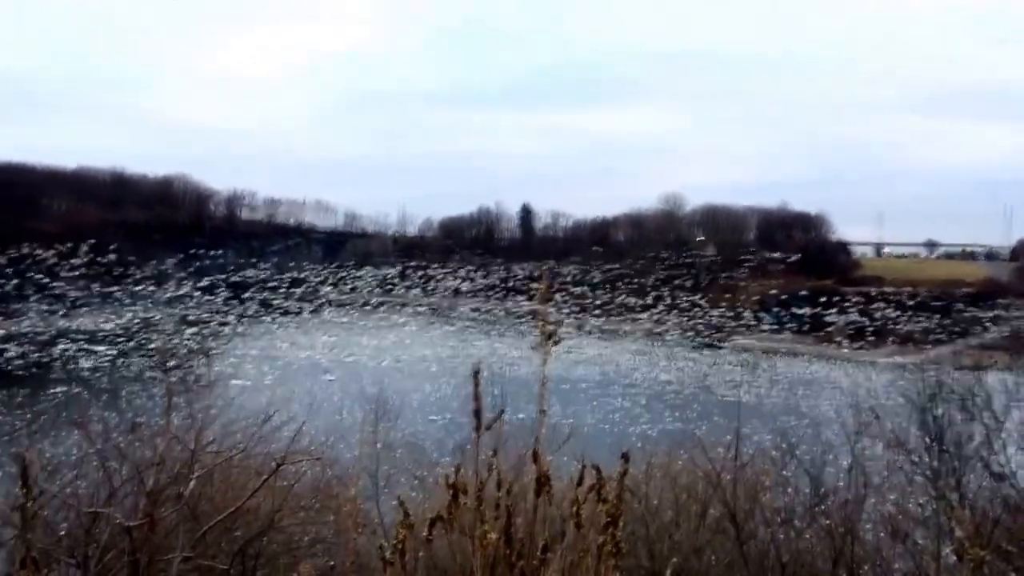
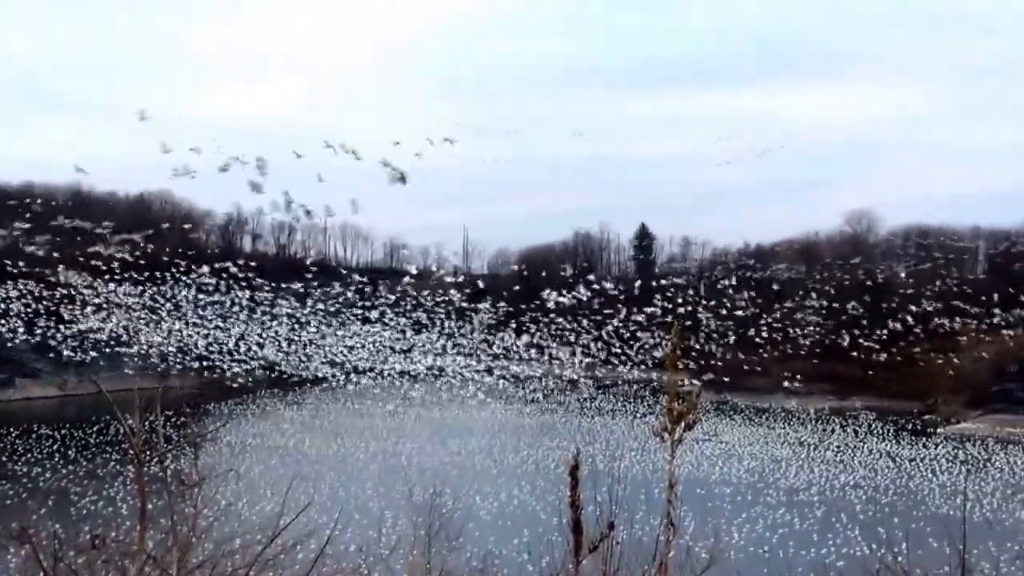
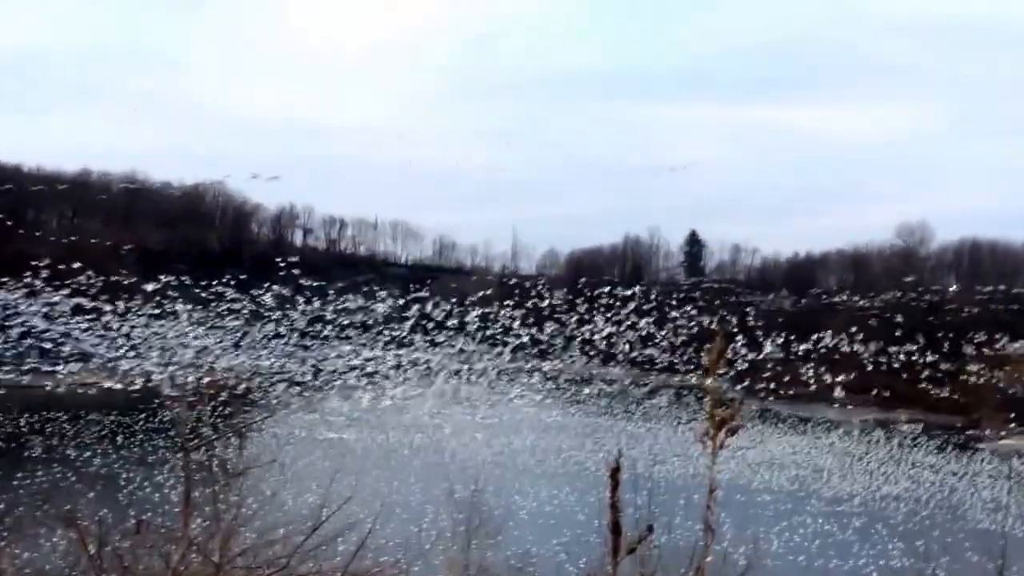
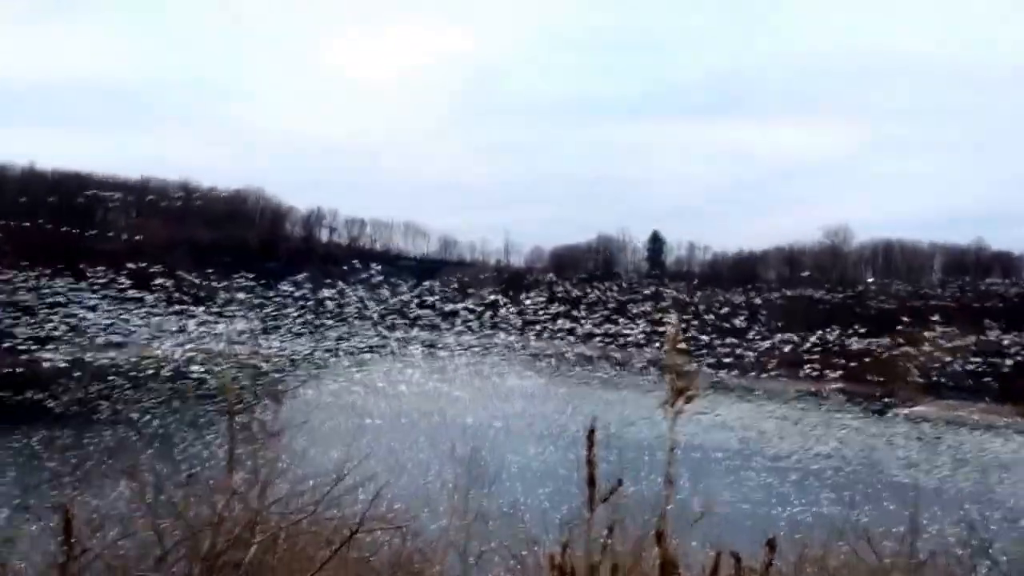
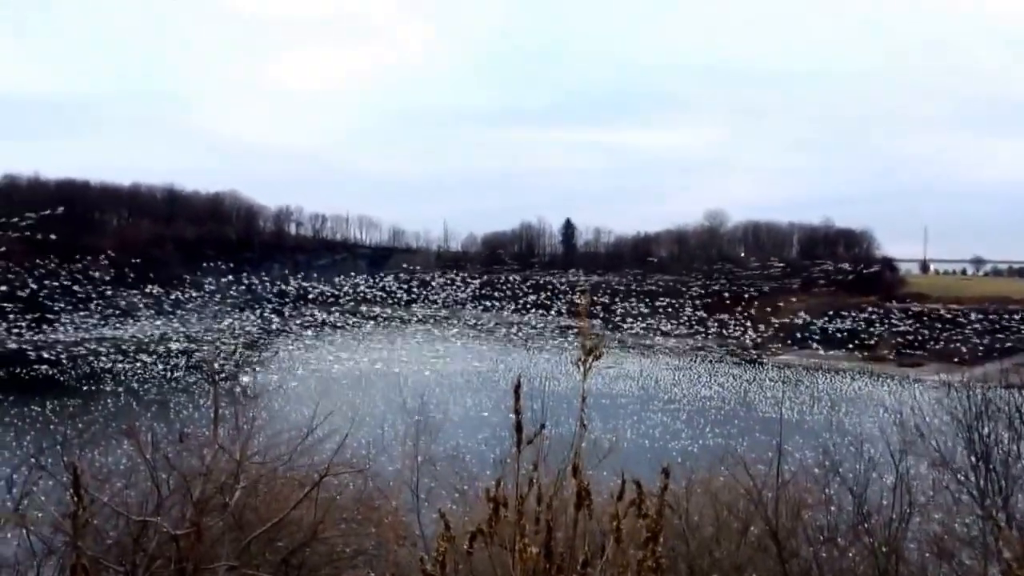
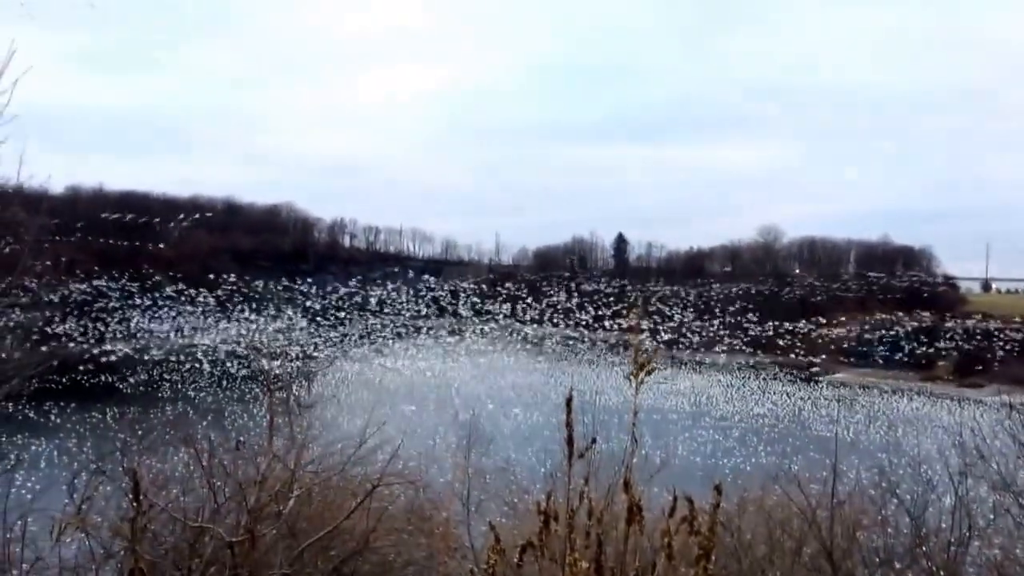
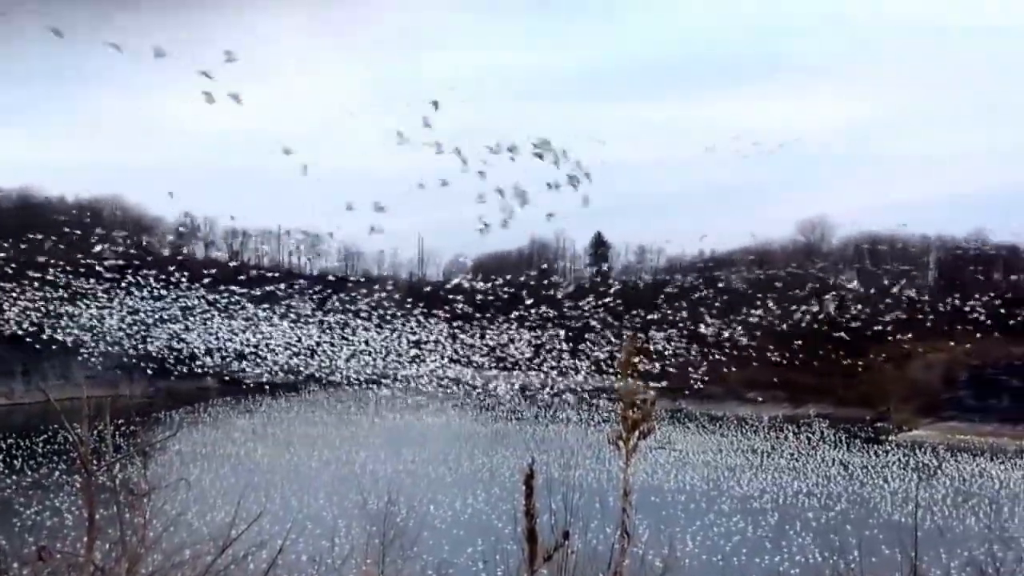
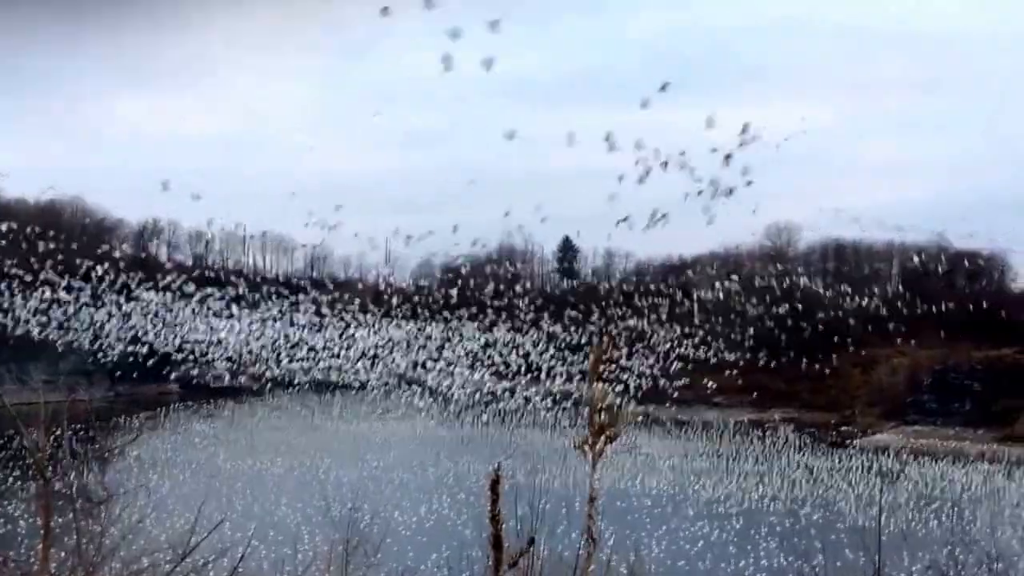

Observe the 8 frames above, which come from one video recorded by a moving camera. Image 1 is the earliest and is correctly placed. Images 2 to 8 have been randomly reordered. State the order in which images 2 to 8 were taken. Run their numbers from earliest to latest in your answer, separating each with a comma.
5, 6, 4, 3, 2, 7, 8
